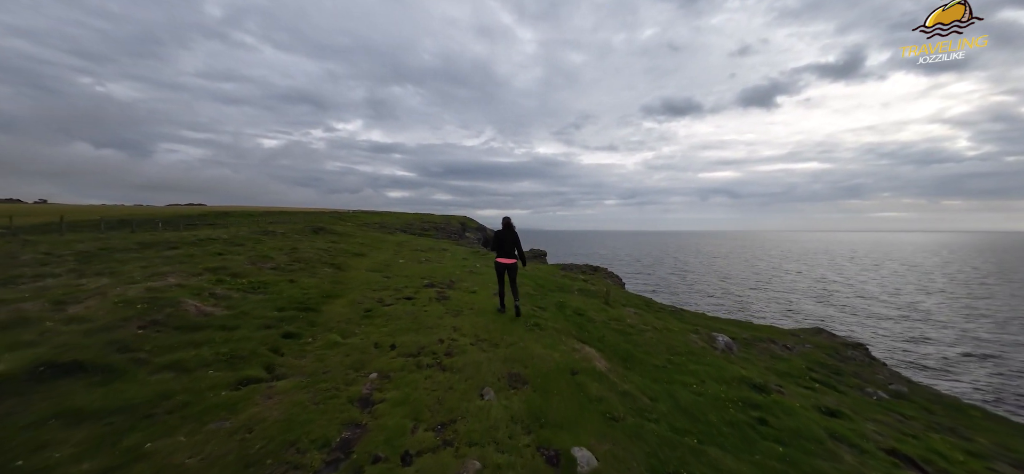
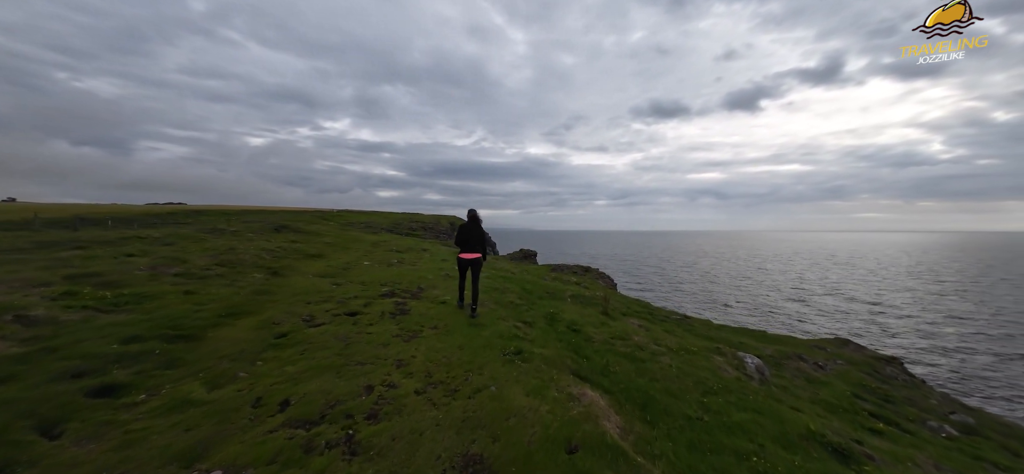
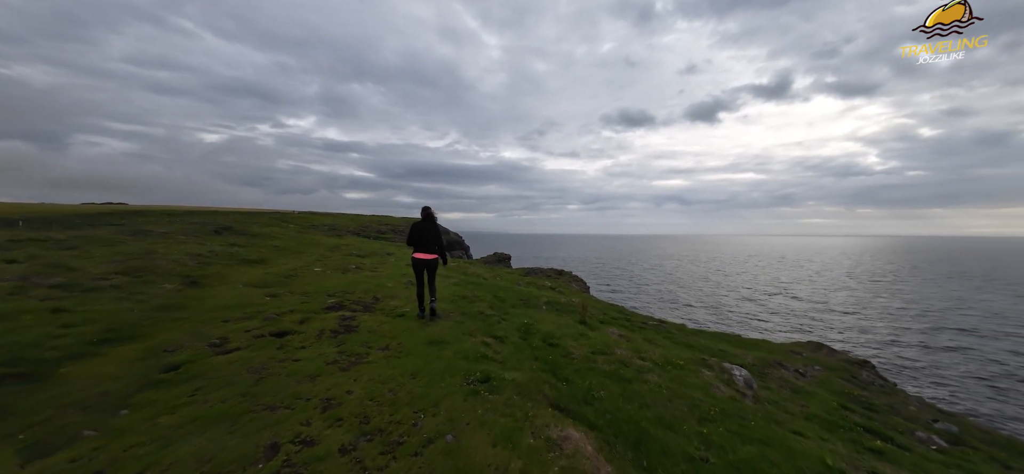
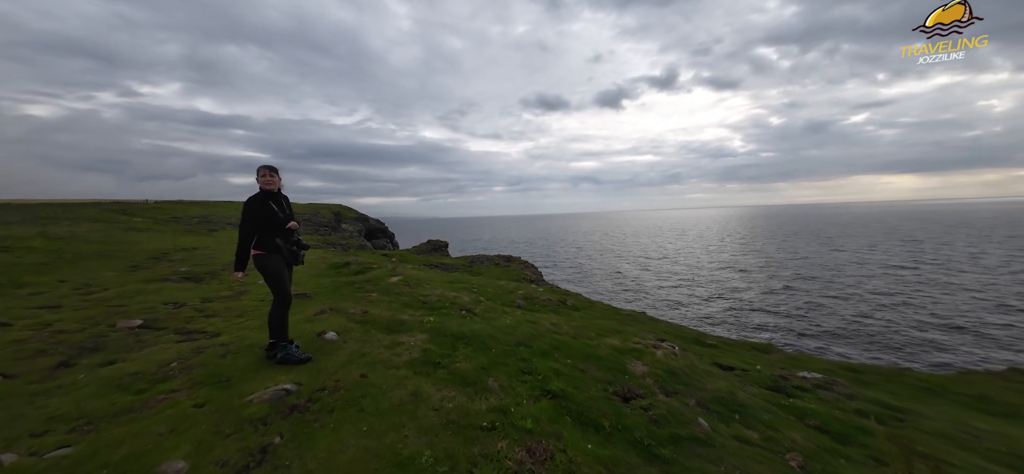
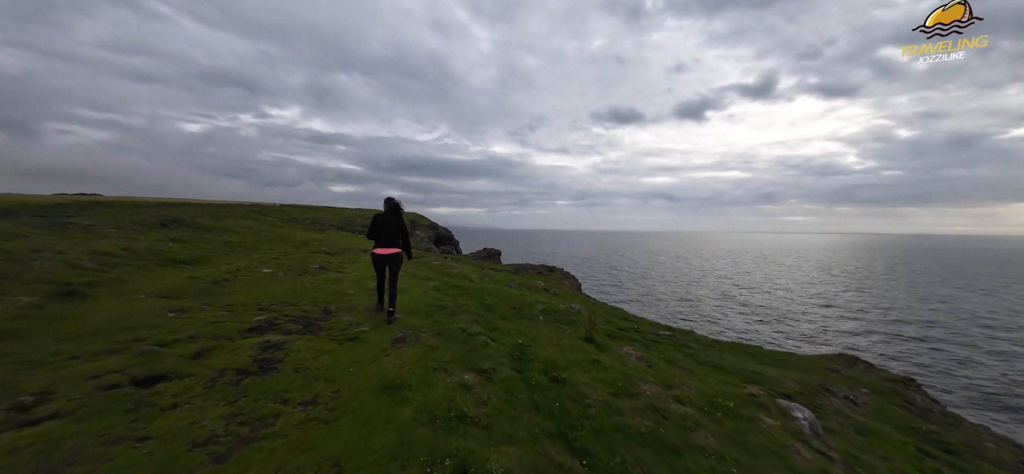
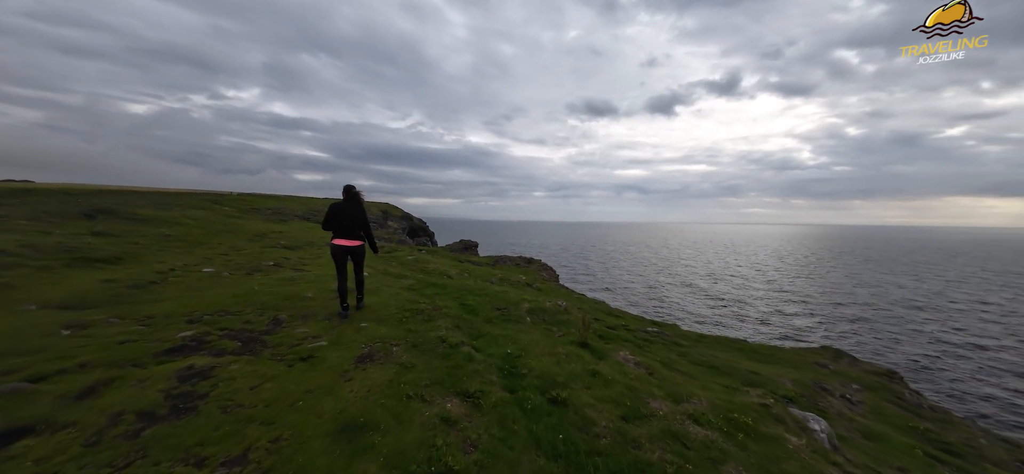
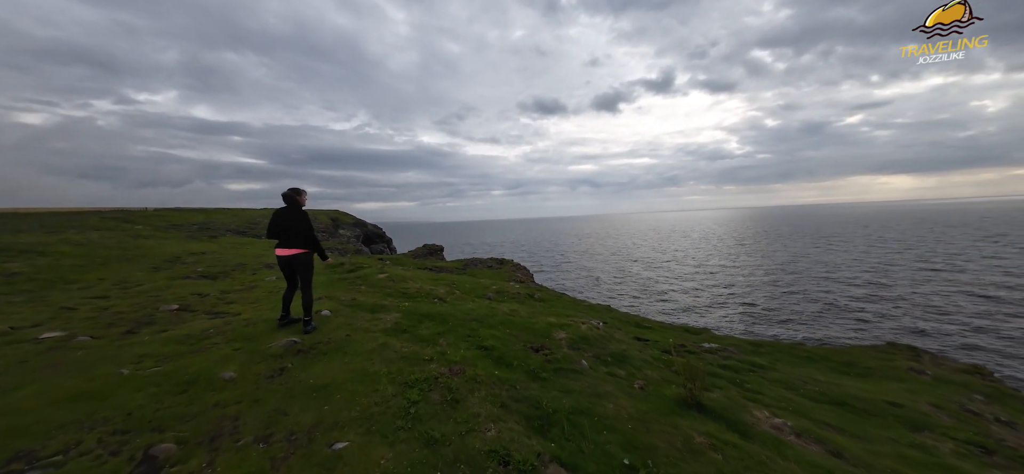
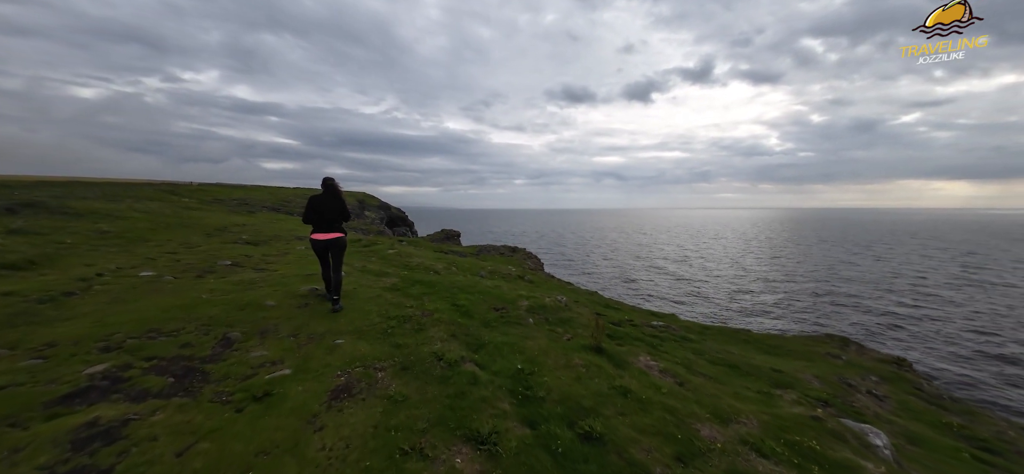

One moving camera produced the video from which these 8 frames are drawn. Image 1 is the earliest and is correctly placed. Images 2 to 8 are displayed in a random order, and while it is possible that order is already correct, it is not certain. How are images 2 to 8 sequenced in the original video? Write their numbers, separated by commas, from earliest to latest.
2, 3, 5, 6, 8, 7, 4
